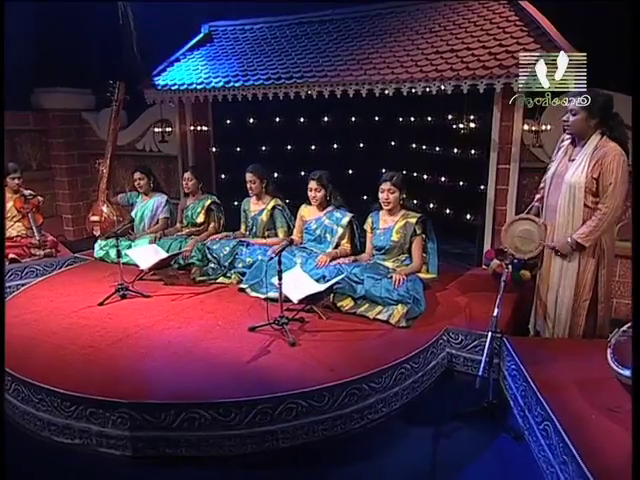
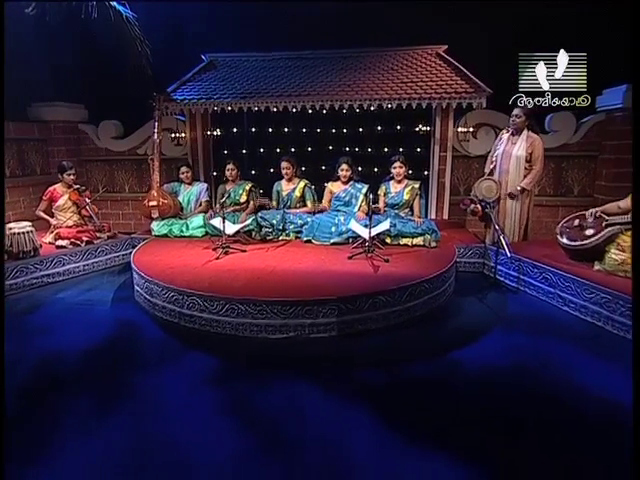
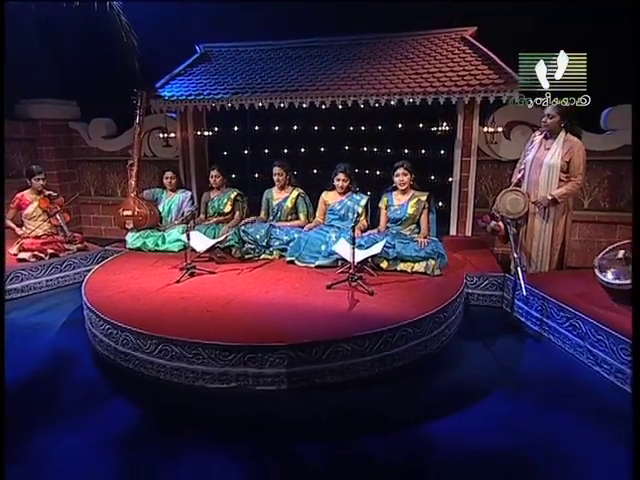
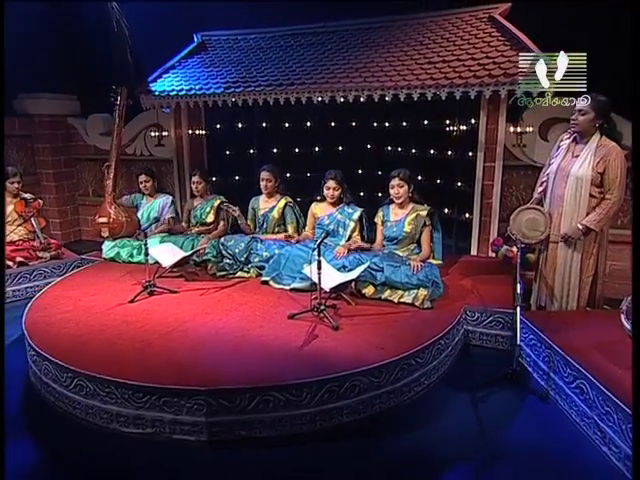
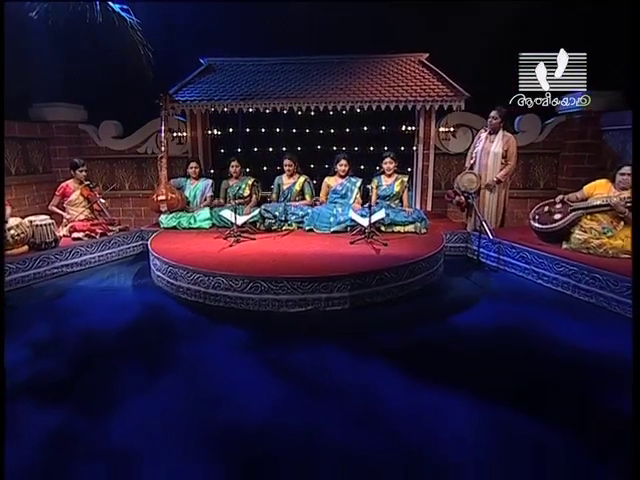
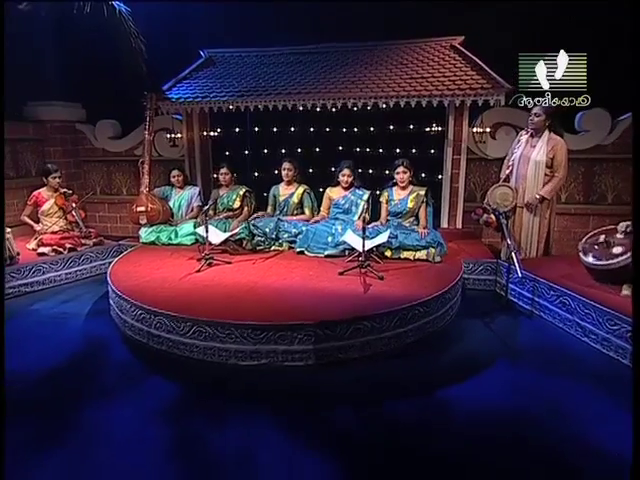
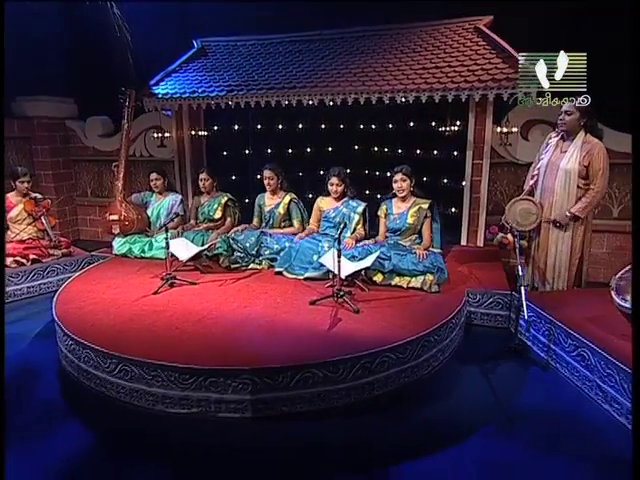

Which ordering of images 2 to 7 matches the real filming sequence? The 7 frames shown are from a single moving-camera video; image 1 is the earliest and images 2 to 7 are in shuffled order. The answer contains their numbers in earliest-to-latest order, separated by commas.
4, 7, 3, 6, 2, 5
